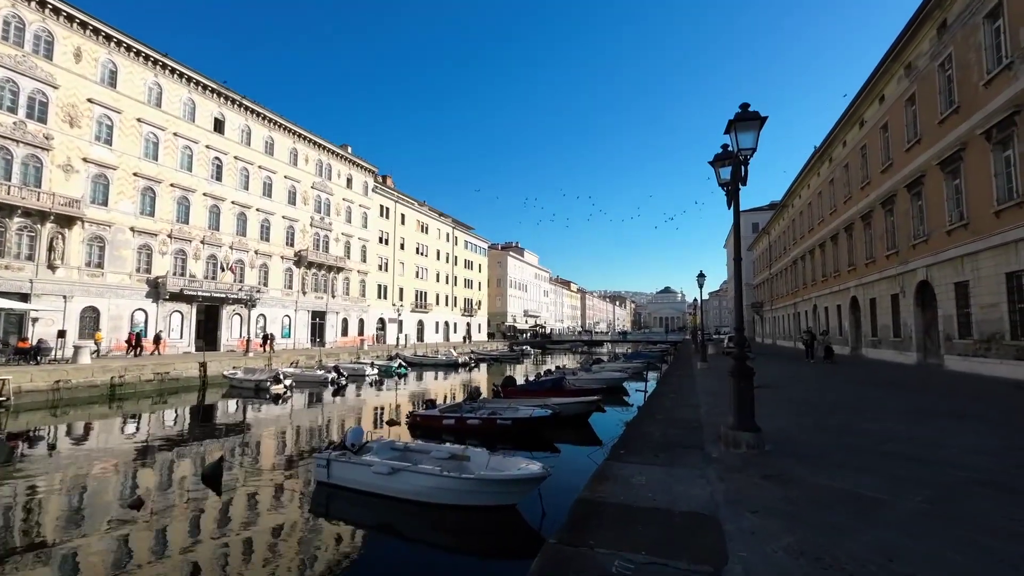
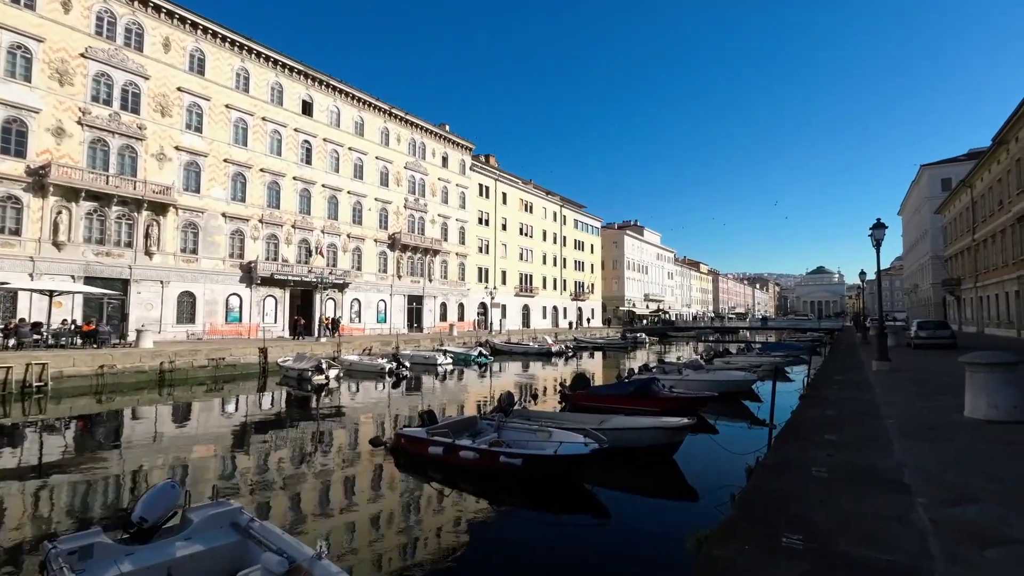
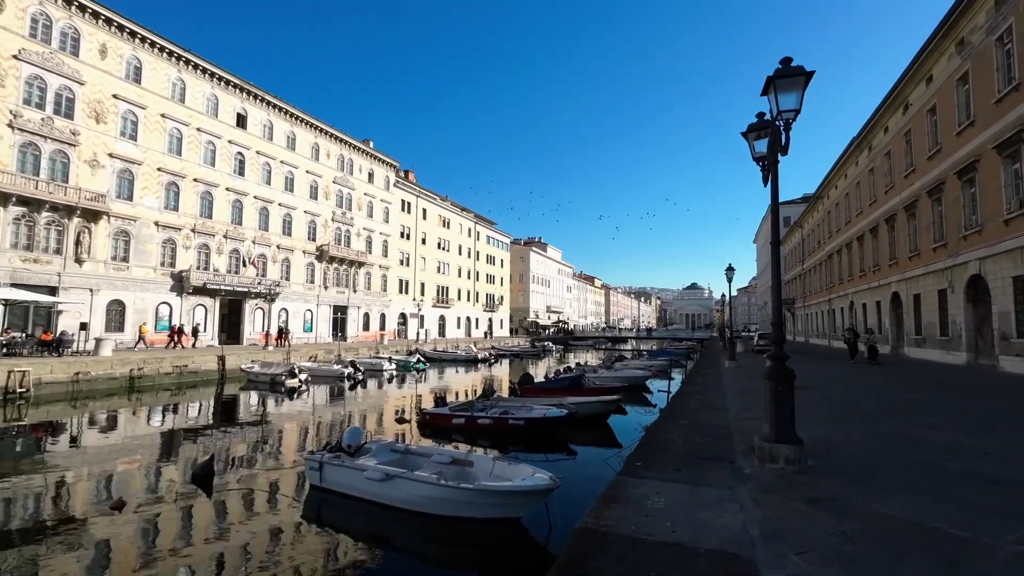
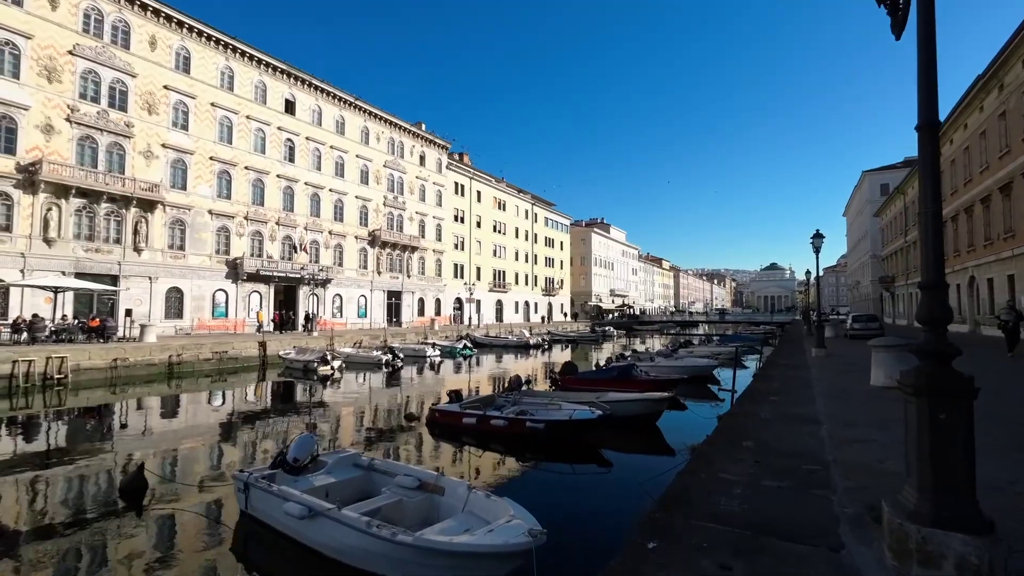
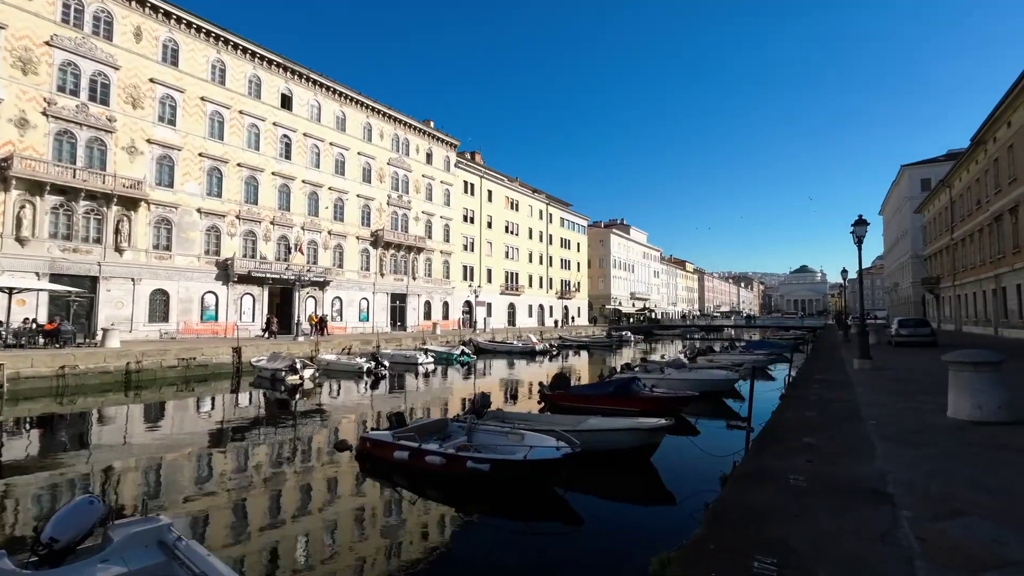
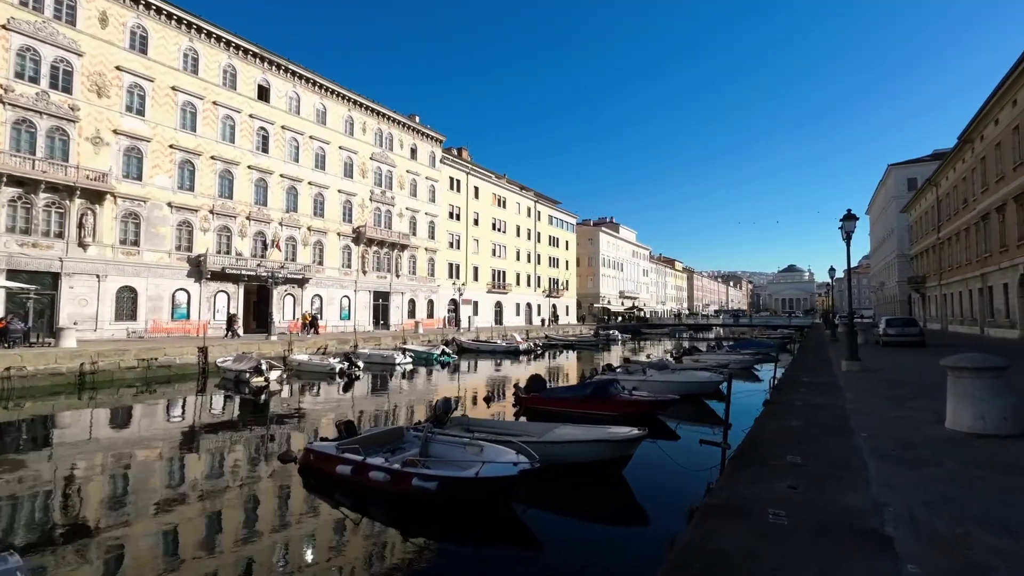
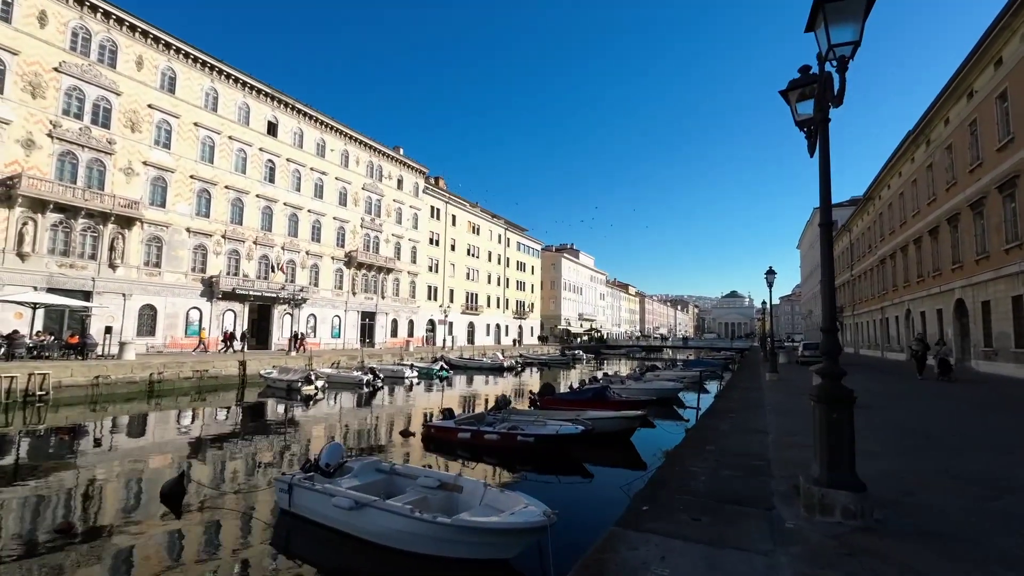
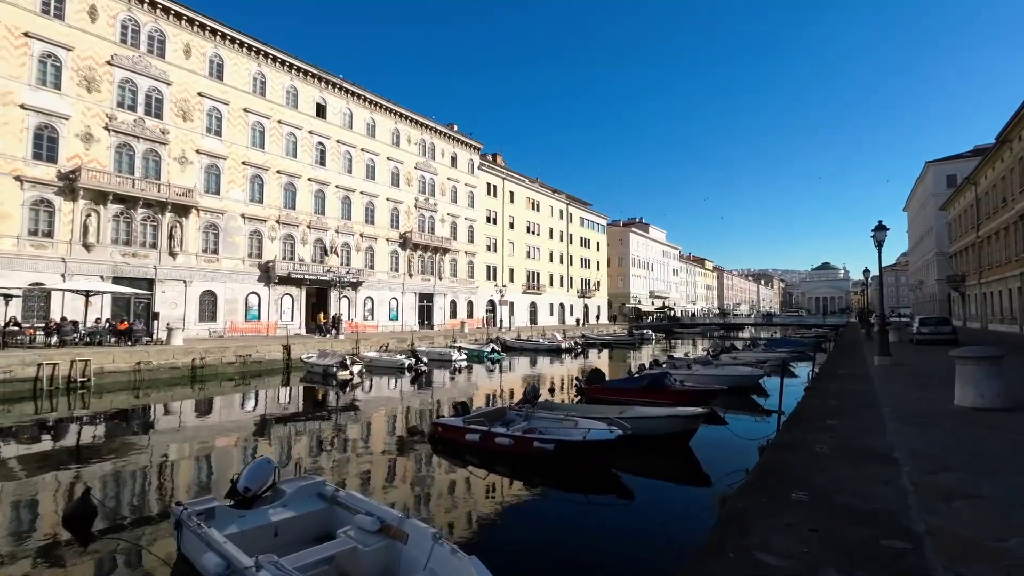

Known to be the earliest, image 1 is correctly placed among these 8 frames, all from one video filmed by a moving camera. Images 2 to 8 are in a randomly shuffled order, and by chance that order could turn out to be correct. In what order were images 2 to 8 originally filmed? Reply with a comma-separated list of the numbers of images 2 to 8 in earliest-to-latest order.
3, 7, 4, 8, 2, 5, 6
